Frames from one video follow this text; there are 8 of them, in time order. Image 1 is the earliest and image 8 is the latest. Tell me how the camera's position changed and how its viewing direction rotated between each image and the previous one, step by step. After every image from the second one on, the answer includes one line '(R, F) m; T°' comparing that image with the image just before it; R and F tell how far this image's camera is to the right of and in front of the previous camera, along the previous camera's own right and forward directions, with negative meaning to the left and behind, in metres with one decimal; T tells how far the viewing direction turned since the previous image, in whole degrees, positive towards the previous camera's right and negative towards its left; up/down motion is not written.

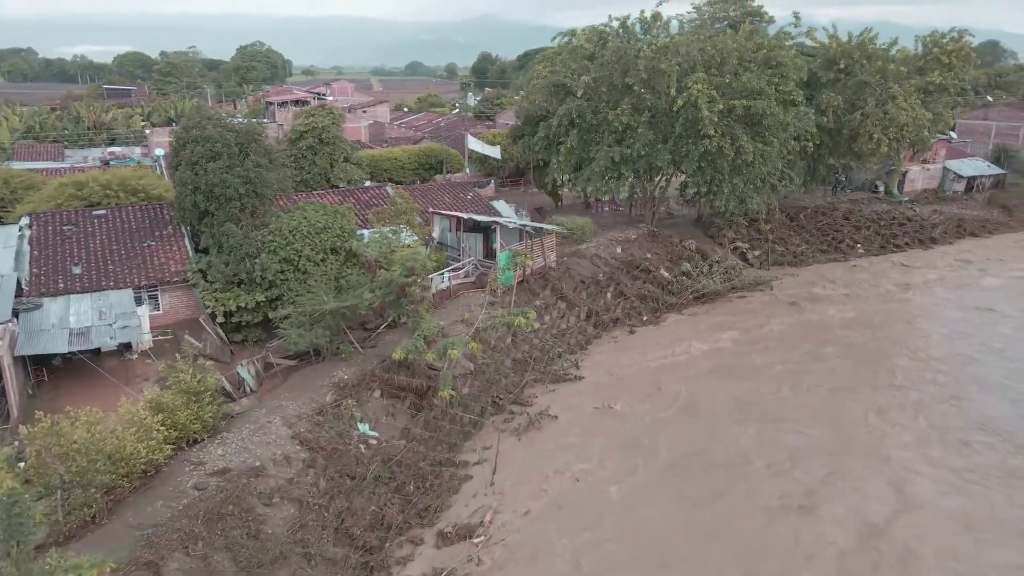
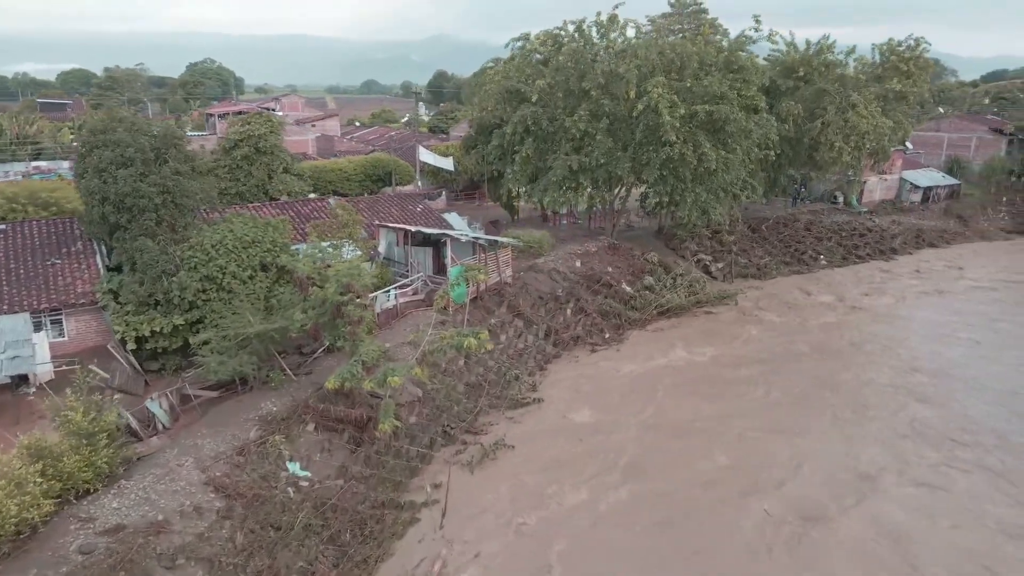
(+0.1, +1.2) m; +3°
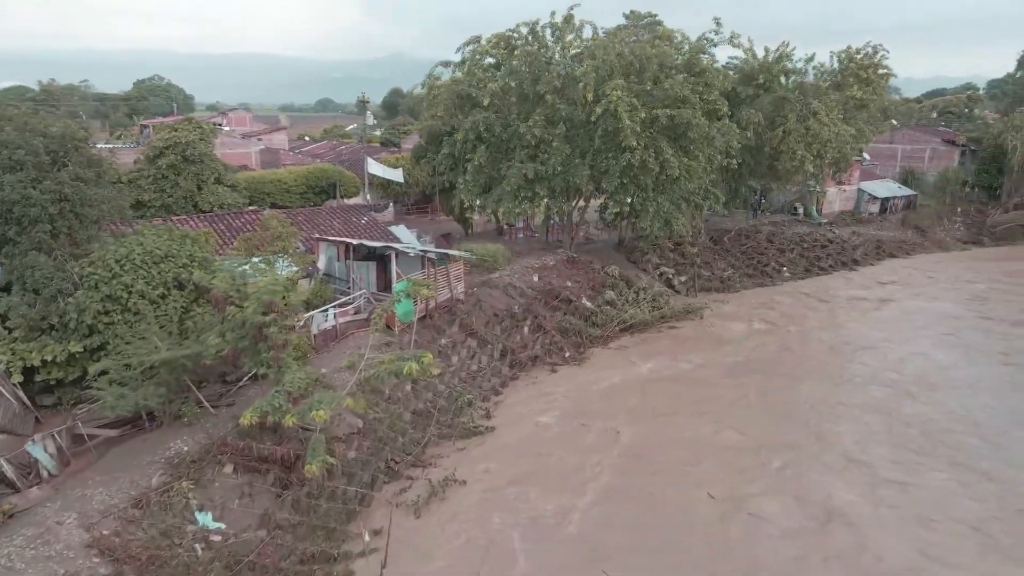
(+0.1, +1.3) m; +3°
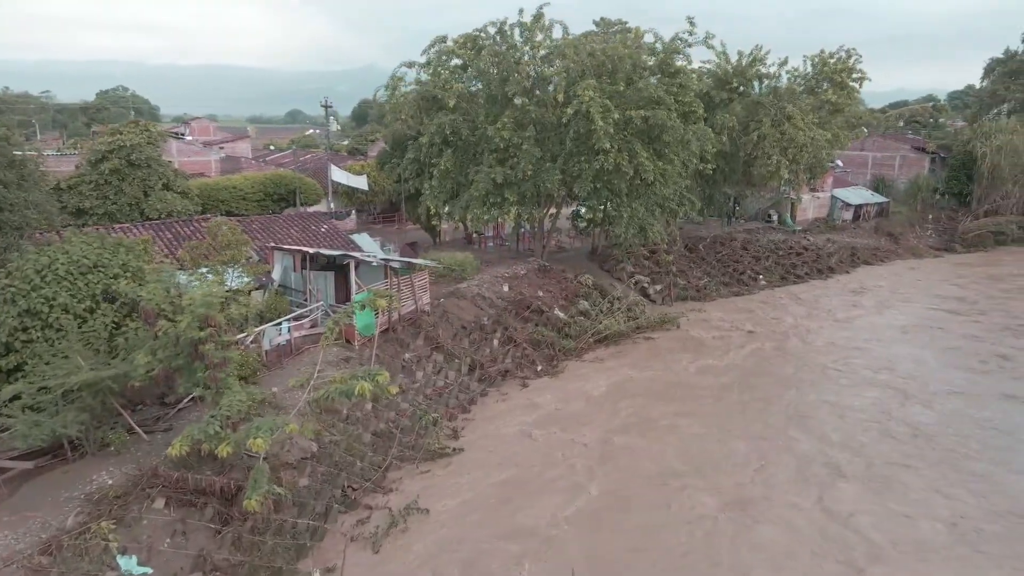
(+0.1, +0.9) m; +2°
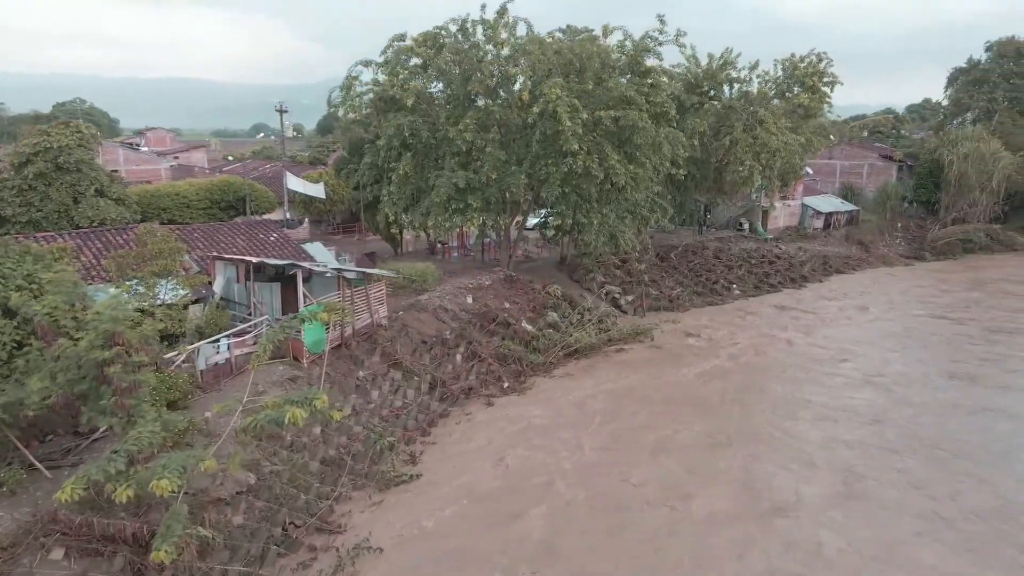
(+0.1, +1.0) m; +2°
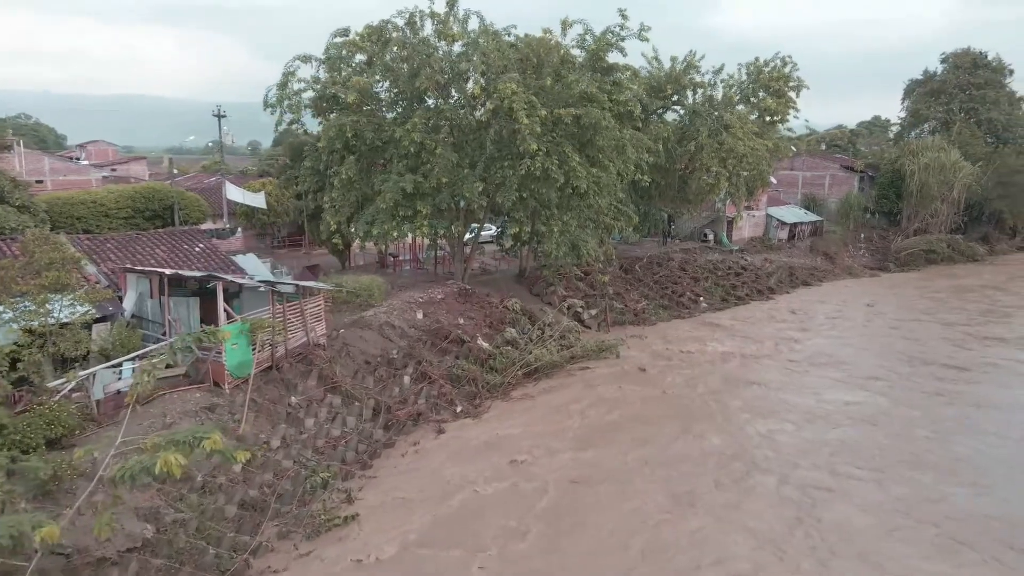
(+0.2, +1.4) m; +3°
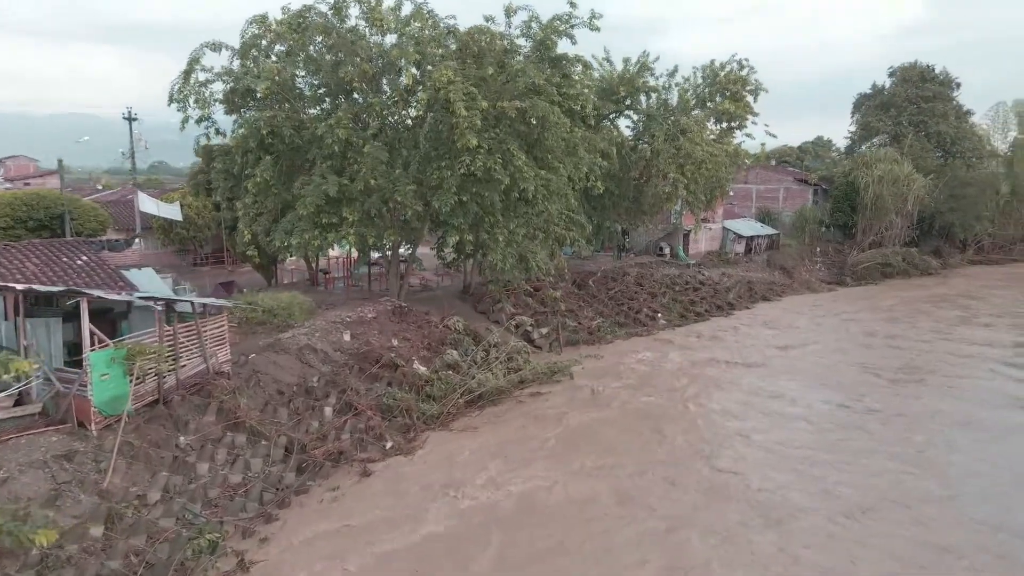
(+0.2, +1.7) m; +4°
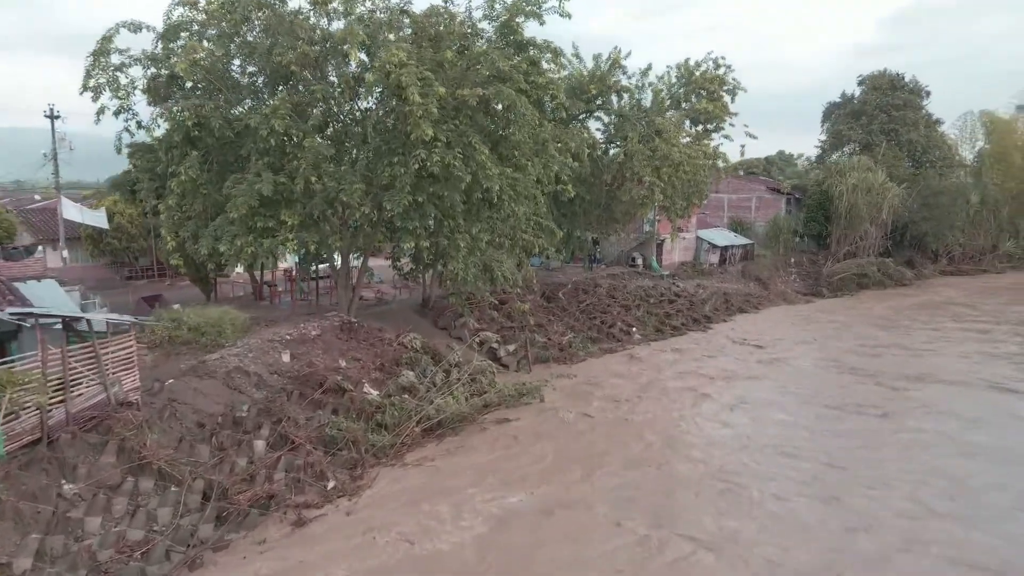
(+0.1, +1.6) m; +3°
